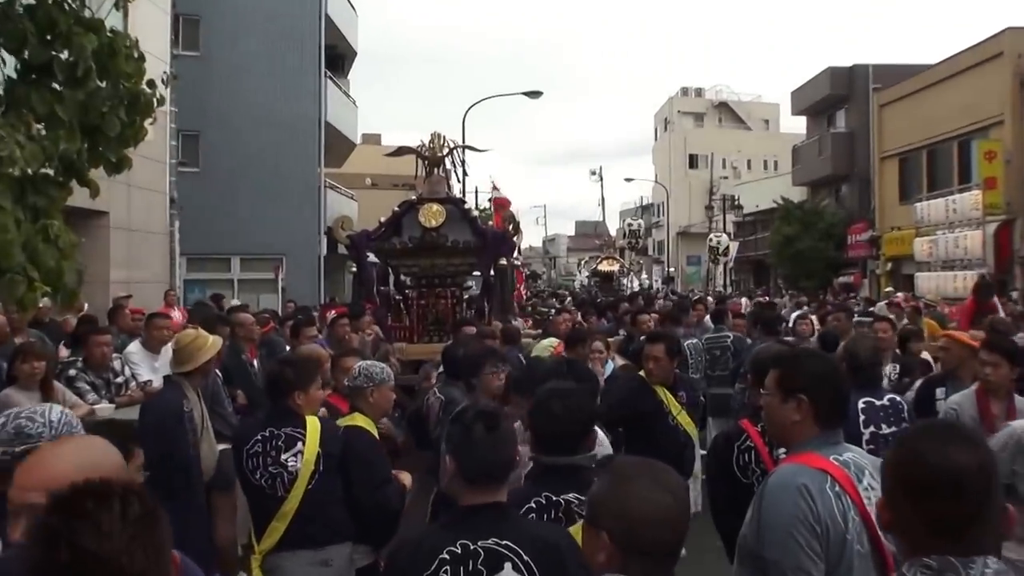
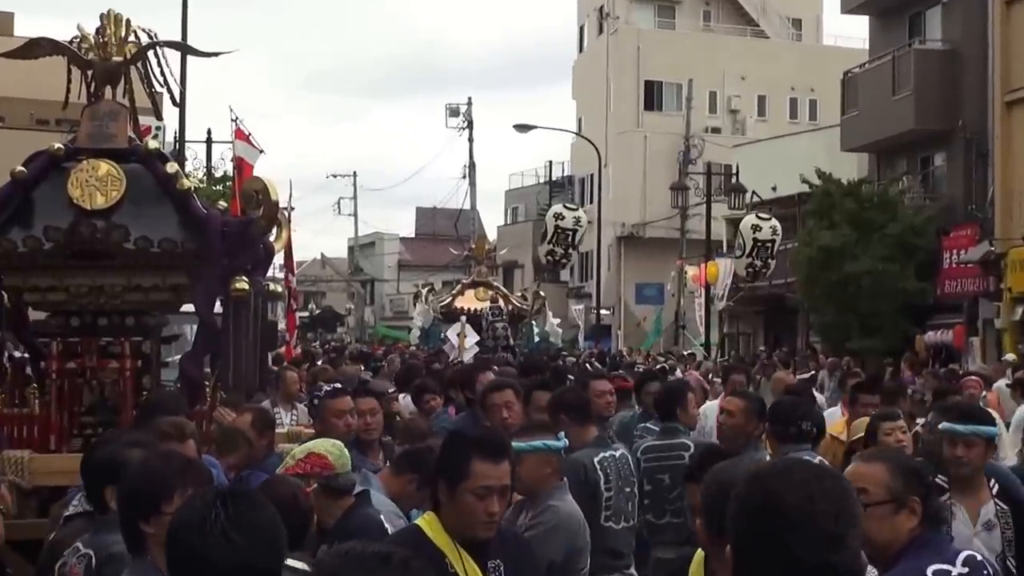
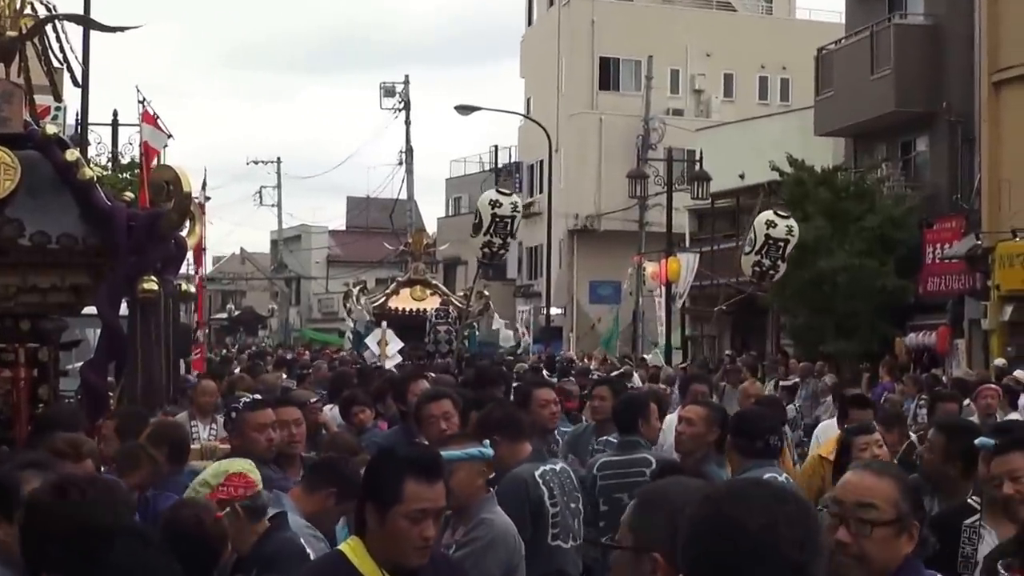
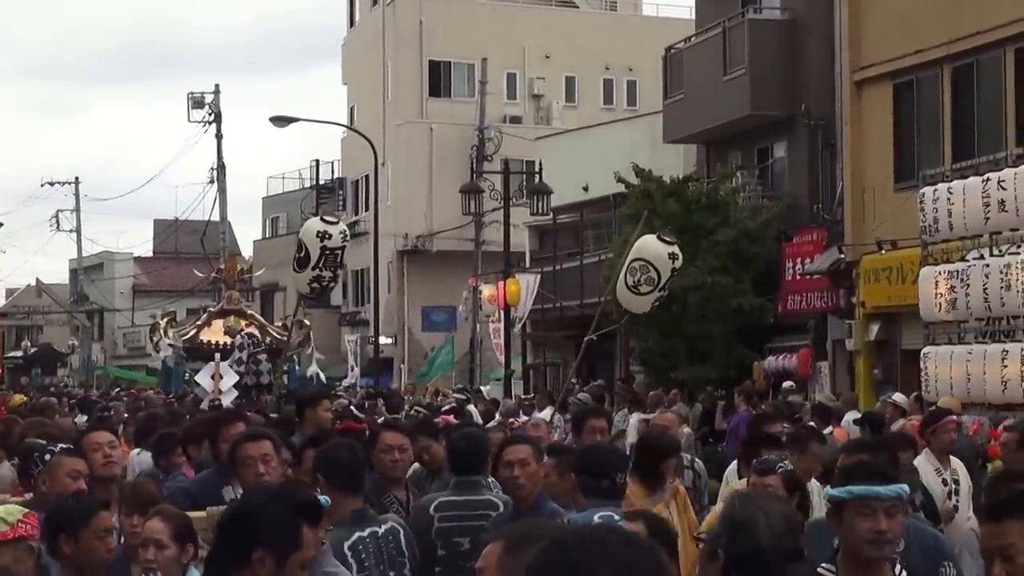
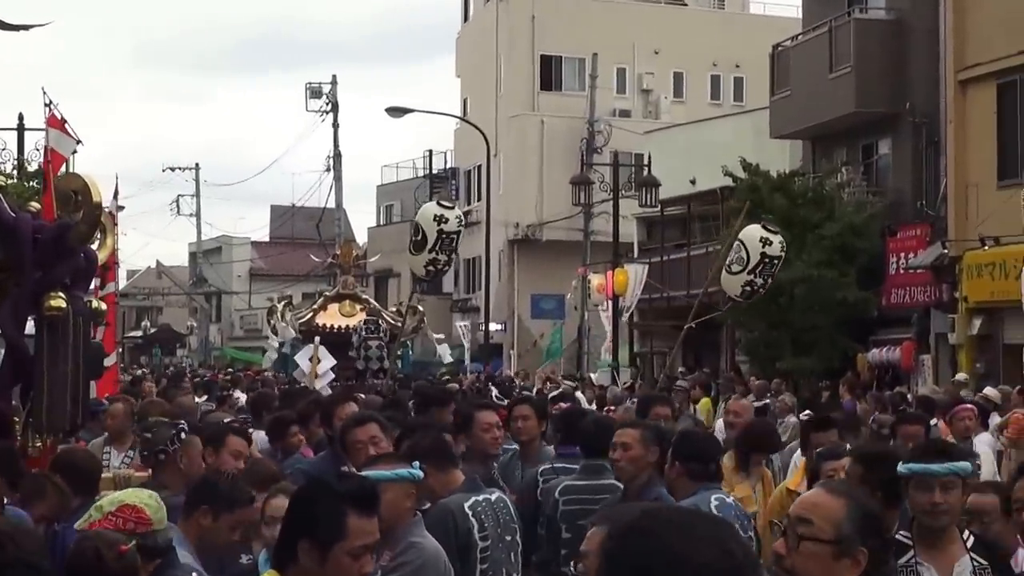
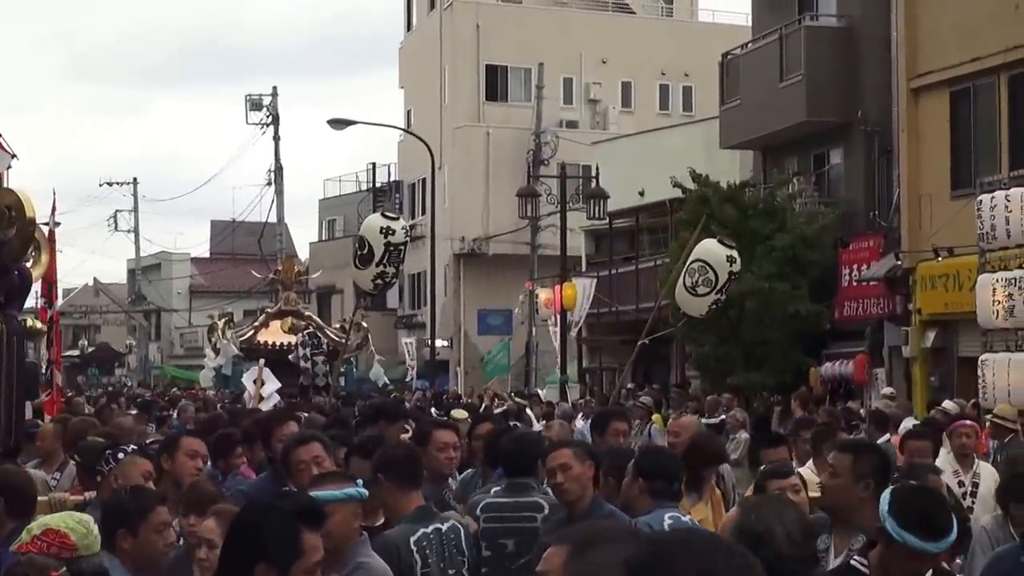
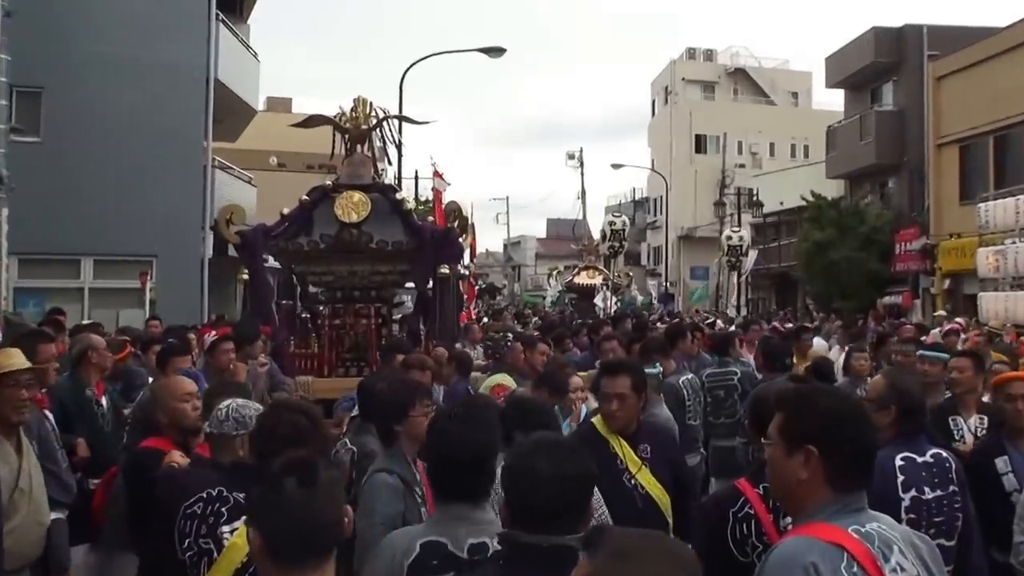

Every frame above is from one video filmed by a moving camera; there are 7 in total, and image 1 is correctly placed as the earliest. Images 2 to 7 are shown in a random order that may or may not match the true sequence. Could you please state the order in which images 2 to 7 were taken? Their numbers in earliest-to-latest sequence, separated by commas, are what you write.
7, 2, 3, 5, 6, 4
